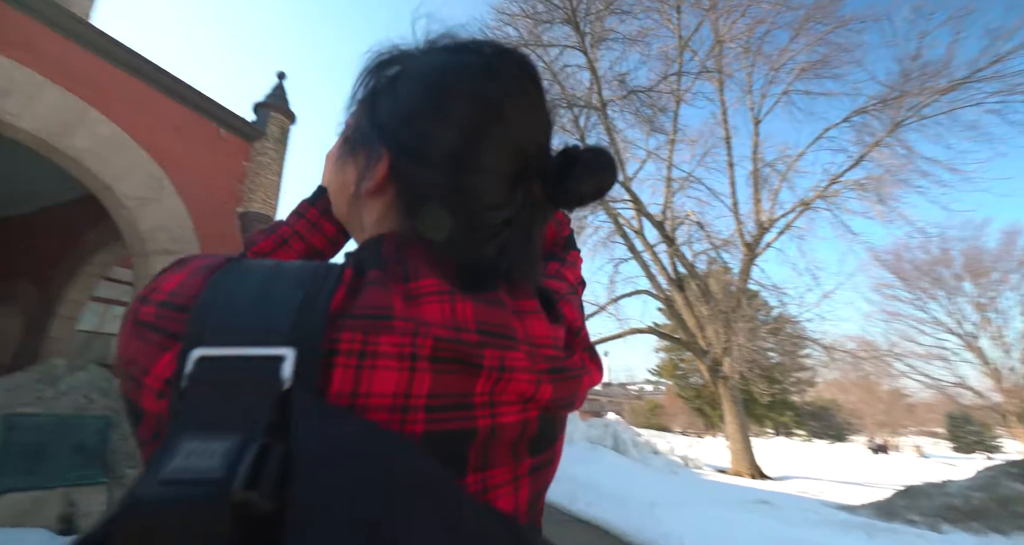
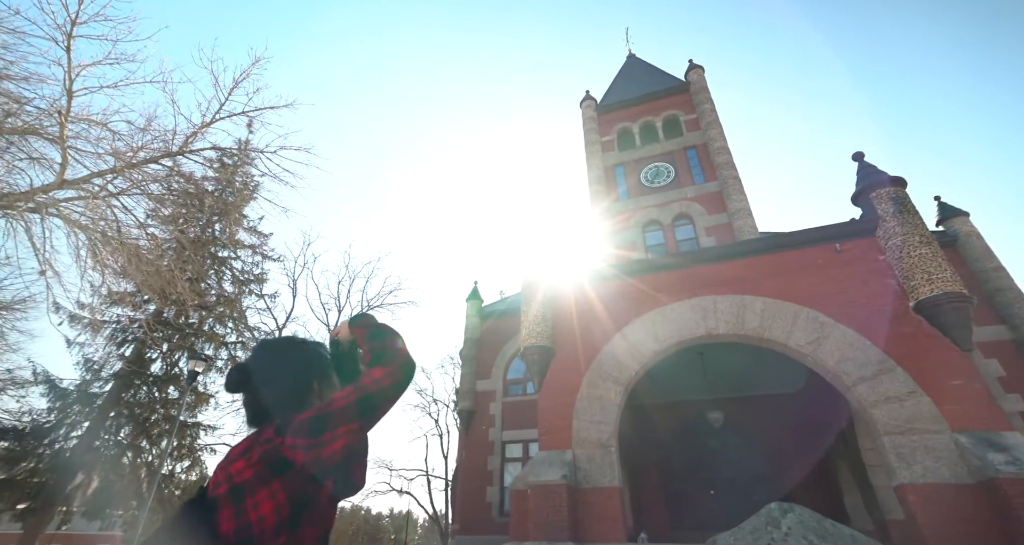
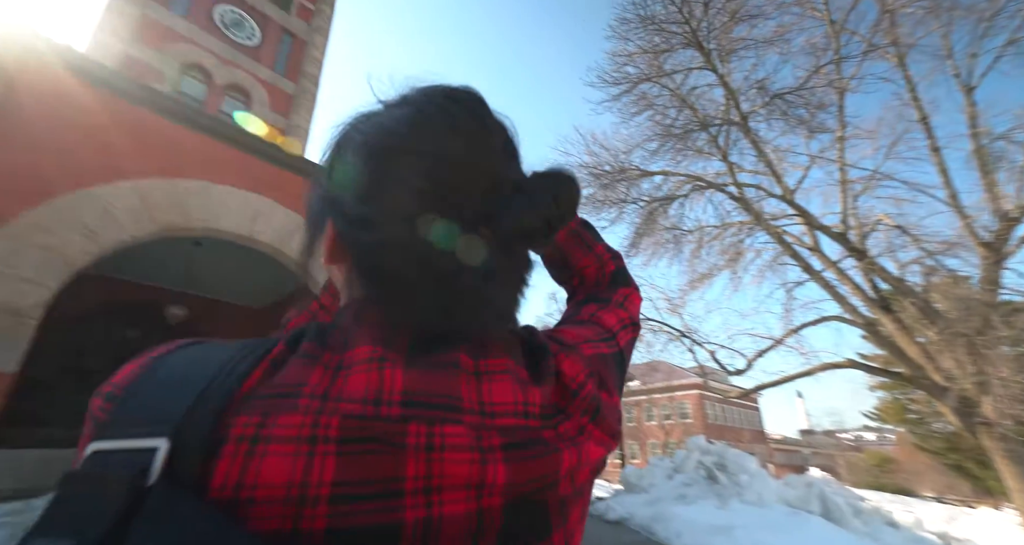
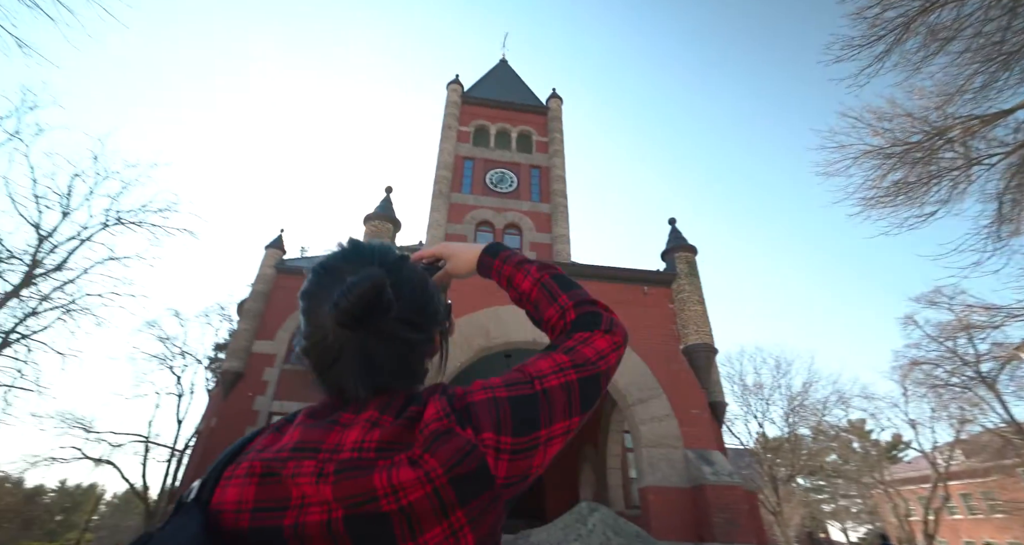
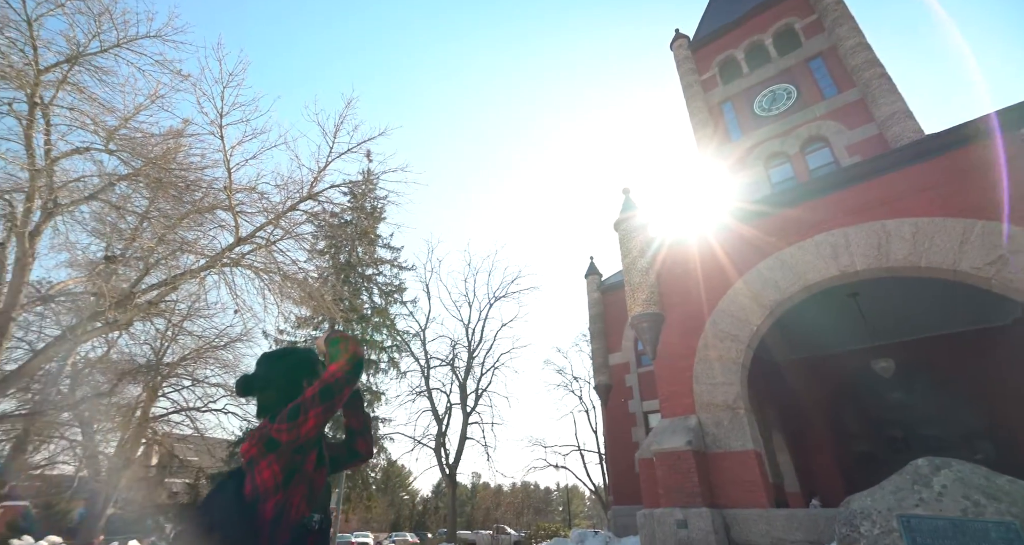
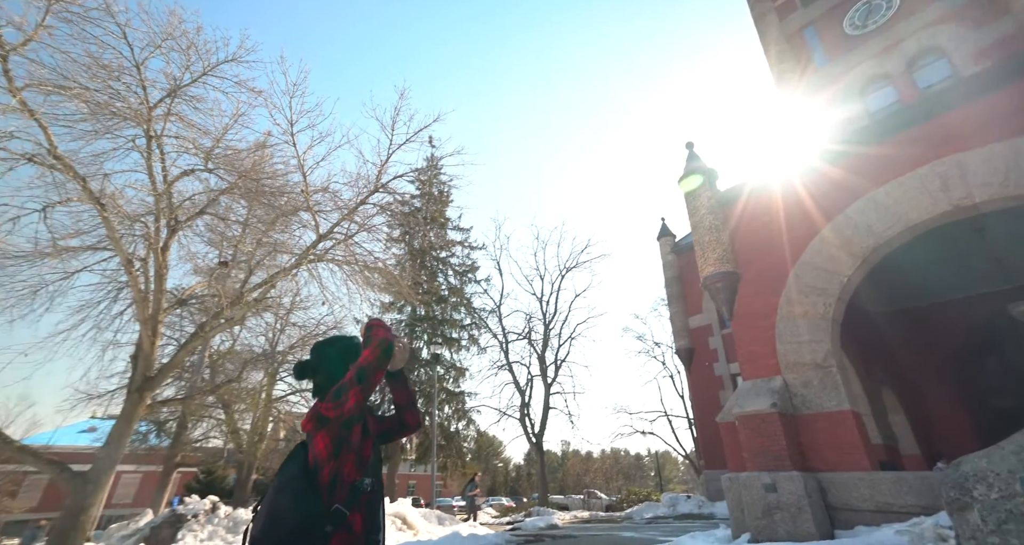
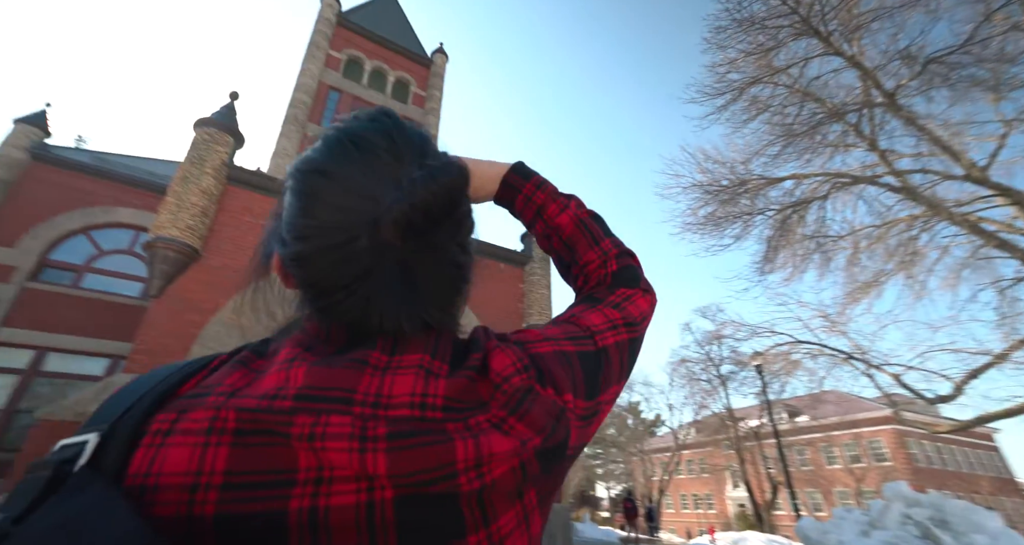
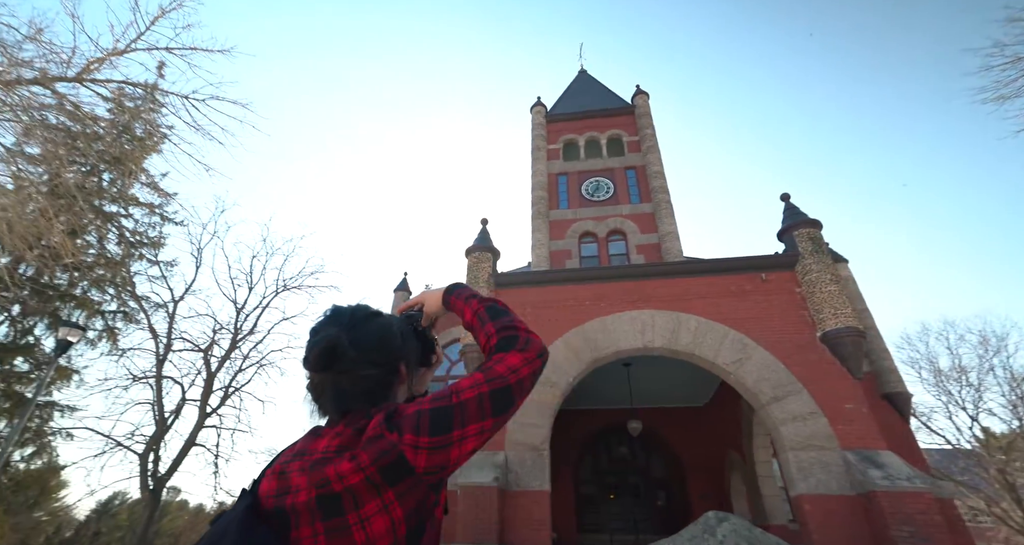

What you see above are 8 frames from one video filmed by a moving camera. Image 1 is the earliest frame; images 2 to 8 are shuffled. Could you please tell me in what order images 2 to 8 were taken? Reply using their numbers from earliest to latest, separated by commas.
3, 7, 4, 8, 2, 5, 6
